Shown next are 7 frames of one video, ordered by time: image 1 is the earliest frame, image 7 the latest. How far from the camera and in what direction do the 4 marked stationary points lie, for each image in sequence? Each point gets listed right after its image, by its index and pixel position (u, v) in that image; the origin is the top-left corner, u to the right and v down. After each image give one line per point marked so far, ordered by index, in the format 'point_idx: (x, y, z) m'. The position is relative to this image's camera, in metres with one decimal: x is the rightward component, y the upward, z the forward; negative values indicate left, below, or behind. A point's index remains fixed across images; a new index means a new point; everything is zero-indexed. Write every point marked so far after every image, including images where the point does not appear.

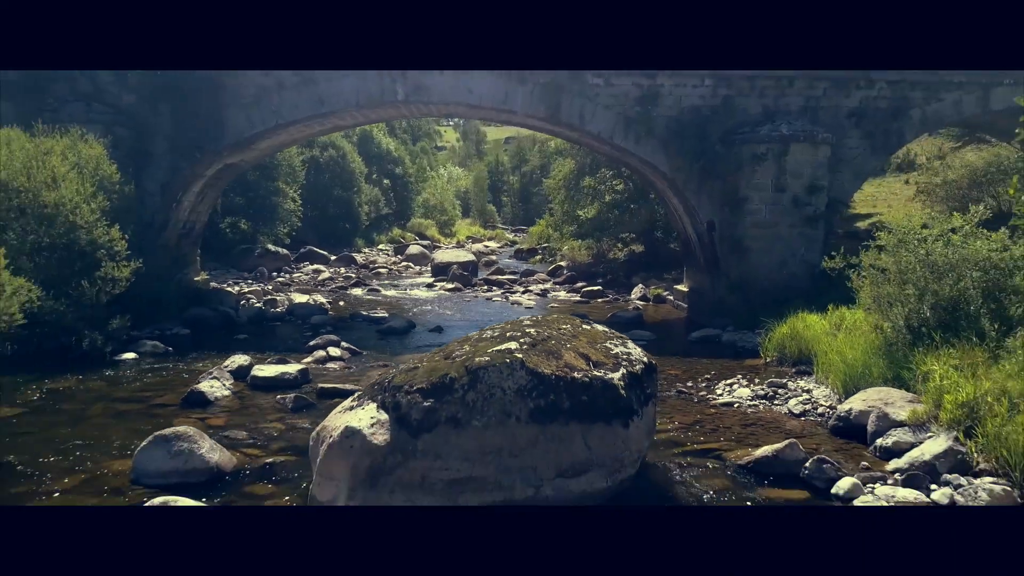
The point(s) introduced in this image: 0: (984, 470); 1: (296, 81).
0: (+4.5, -1.7, +7.6) m
1: (-5.1, +4.9, +19.0) m
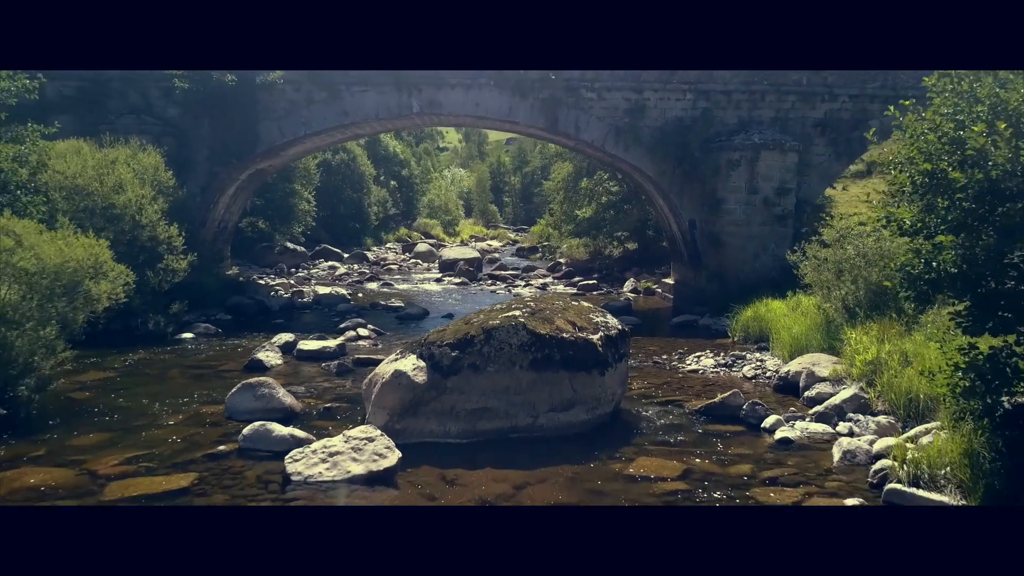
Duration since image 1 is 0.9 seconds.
0: (+4.6, -1.5, +9.9) m
1: (-5.1, +5.1, +21.3) m
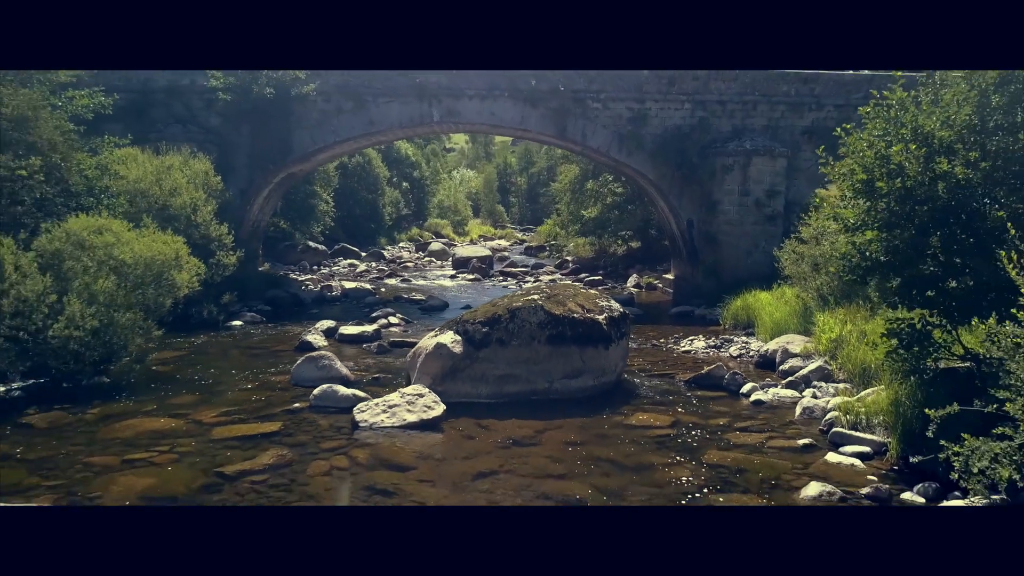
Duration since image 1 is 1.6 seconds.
0: (+4.9, -1.3, +11.8) m
1: (-4.7, +5.3, +23.3) m
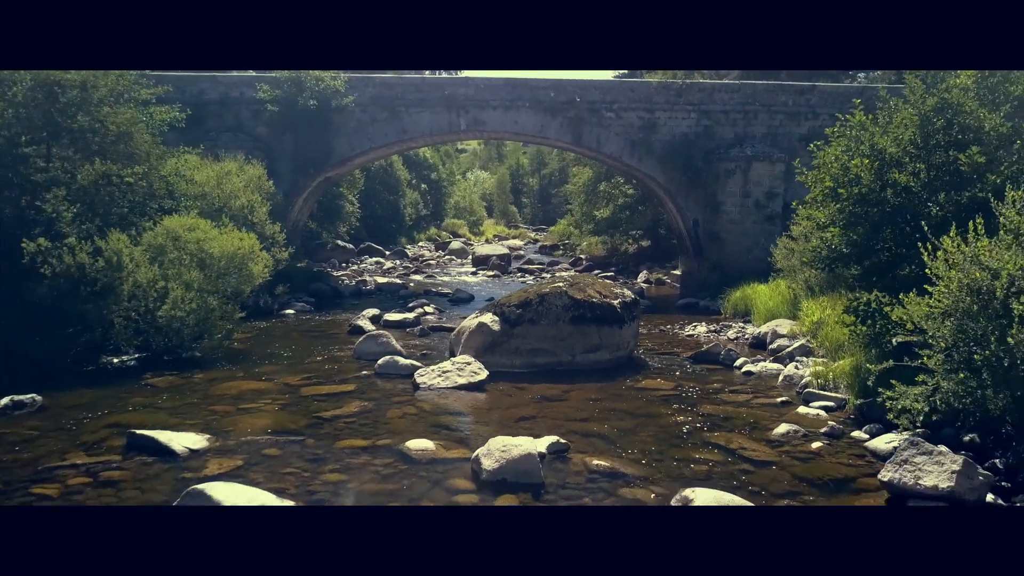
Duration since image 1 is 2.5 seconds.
0: (+5.3, -1.1, +13.9) m
1: (-4.0, +5.5, +25.5) m
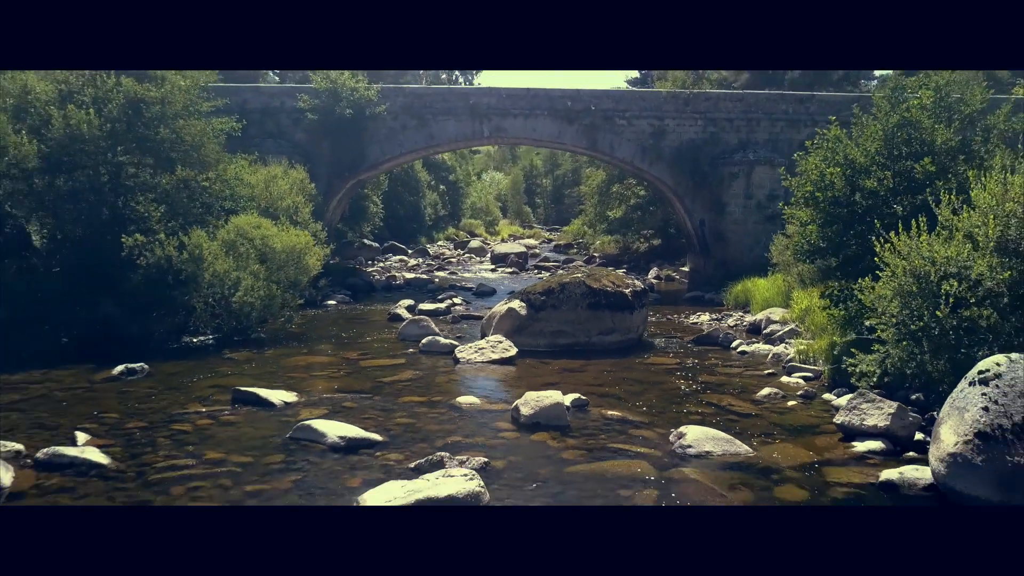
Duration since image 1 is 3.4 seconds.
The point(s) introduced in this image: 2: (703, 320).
0: (+5.8, -0.9, +15.9) m
1: (-3.4, +5.7, +27.7) m
2: (+4.7, -0.8, +19.4) m
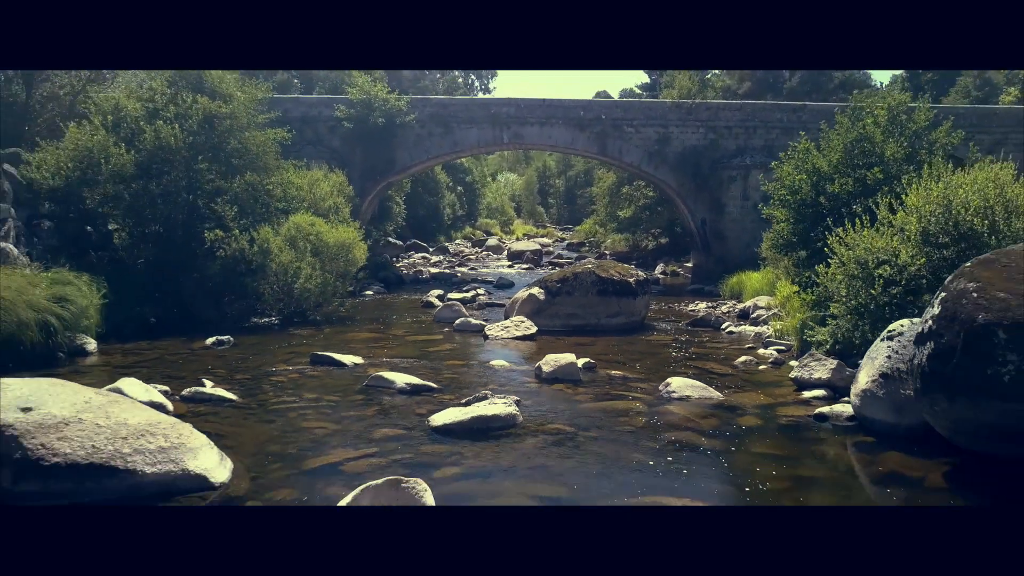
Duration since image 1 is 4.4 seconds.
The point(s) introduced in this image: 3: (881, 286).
0: (+6.3, -0.7, +18.4) m
1: (-2.7, +6.0, +30.3) m
2: (+5.2, -0.6, +21.9) m
3: (+5.7, 0.0, +12.3) m
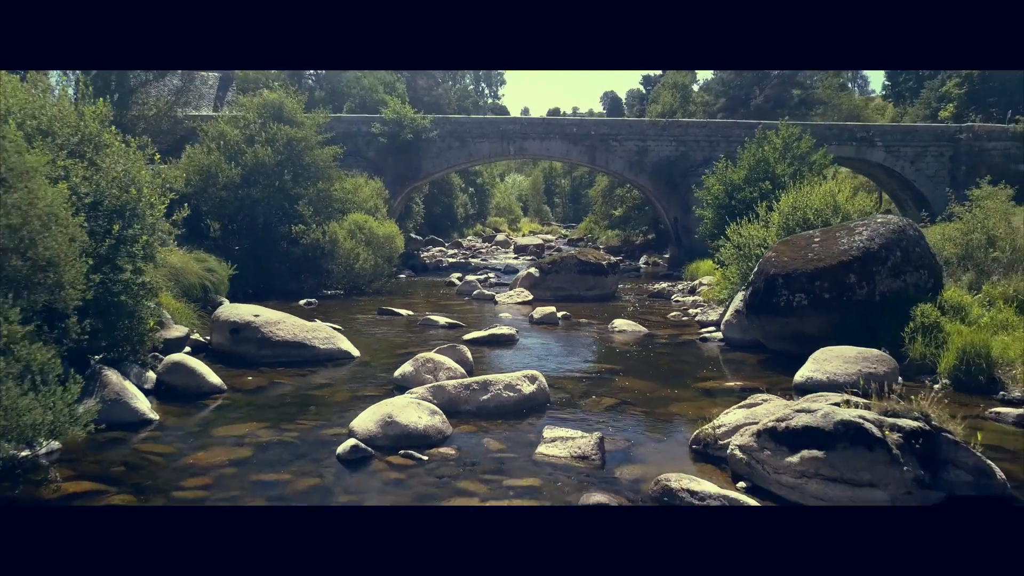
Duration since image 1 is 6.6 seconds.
0: (+6.4, -0.1, +24.7) m
1: (-2.5, +6.6, +36.6) m
2: (+5.3, 0.0, +28.2) m
3: (+5.7, +0.6, +18.5) m
